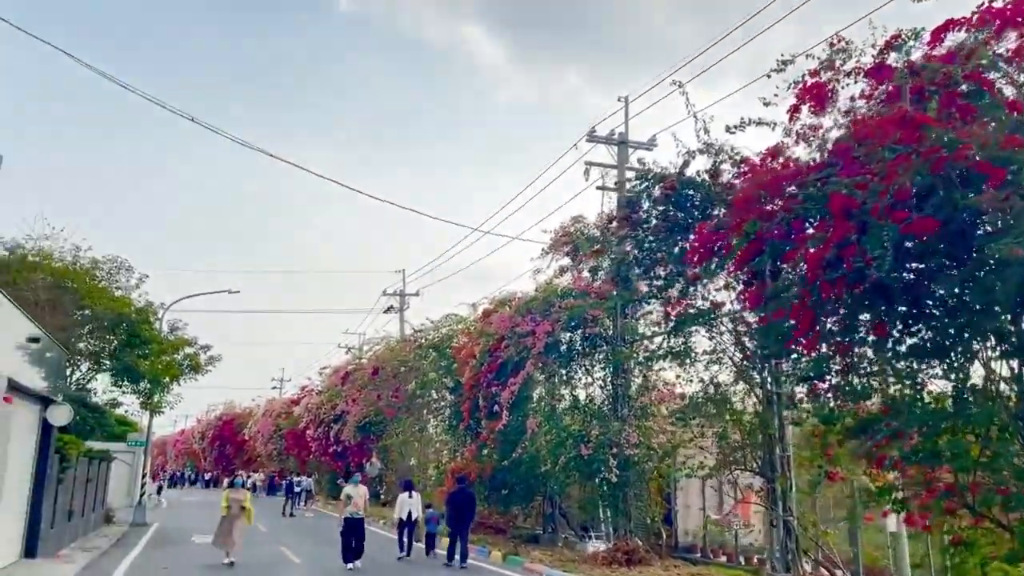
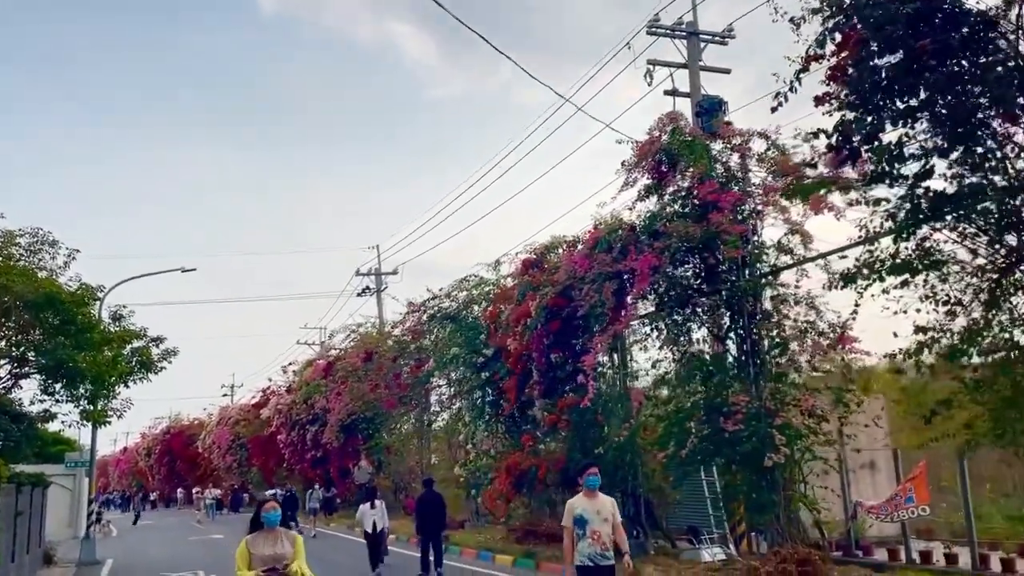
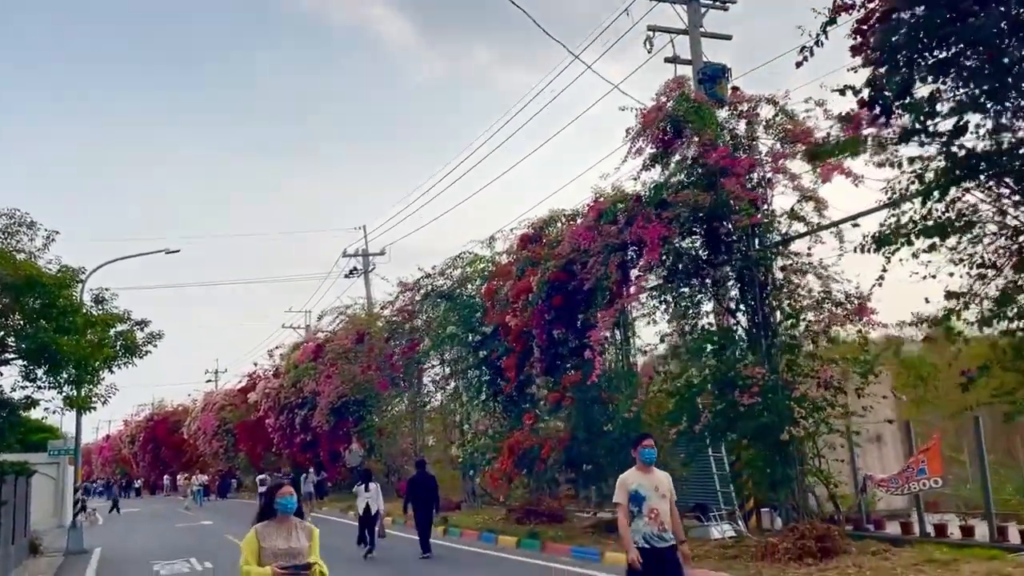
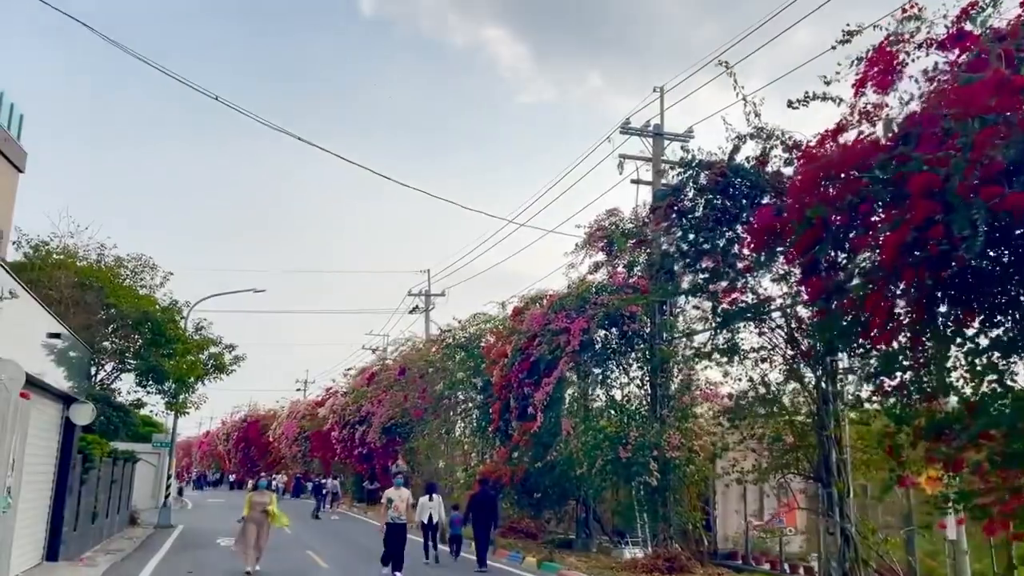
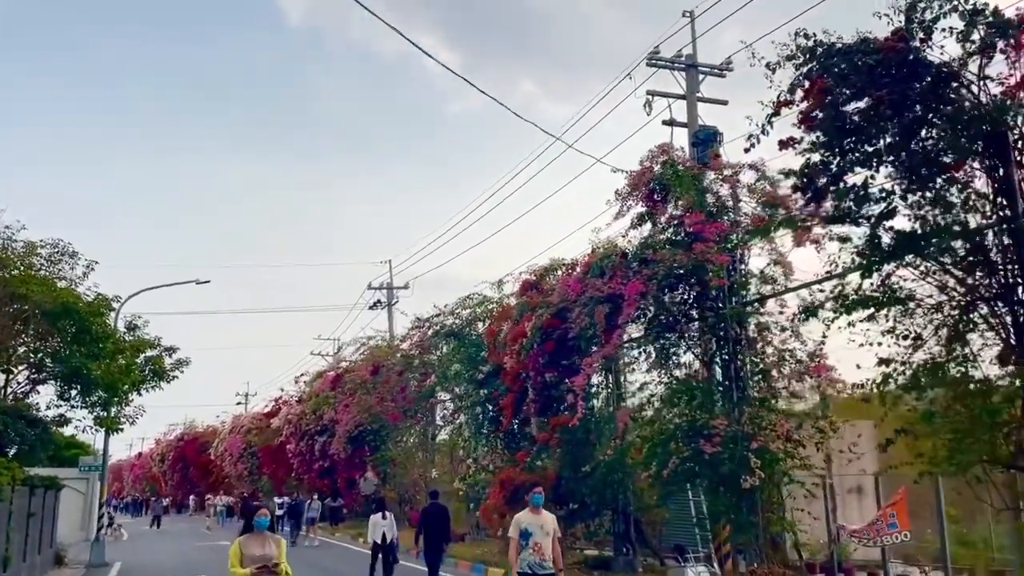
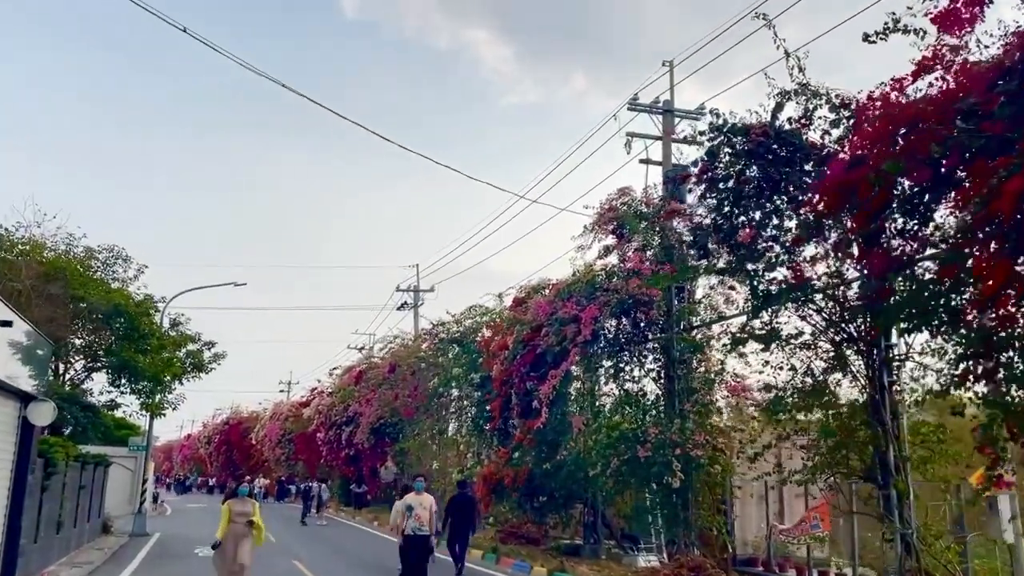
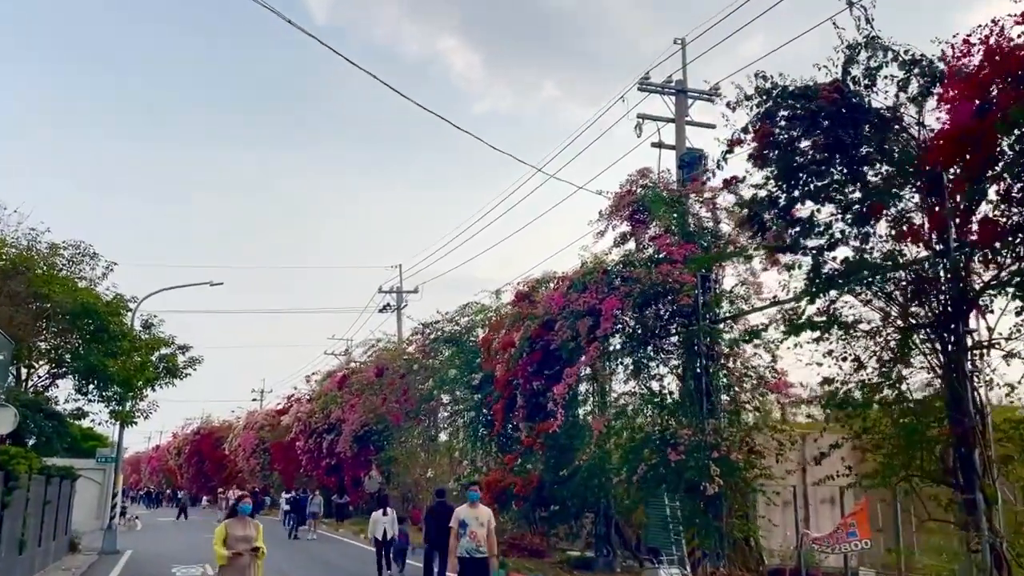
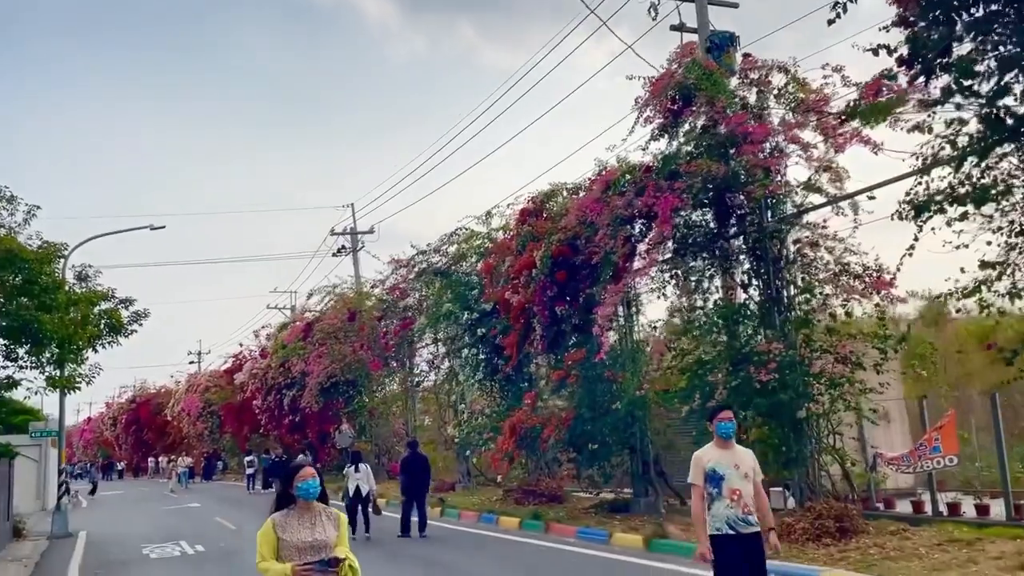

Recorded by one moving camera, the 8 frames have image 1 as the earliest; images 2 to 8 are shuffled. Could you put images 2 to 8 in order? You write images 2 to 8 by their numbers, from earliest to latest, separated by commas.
4, 6, 7, 5, 2, 3, 8
